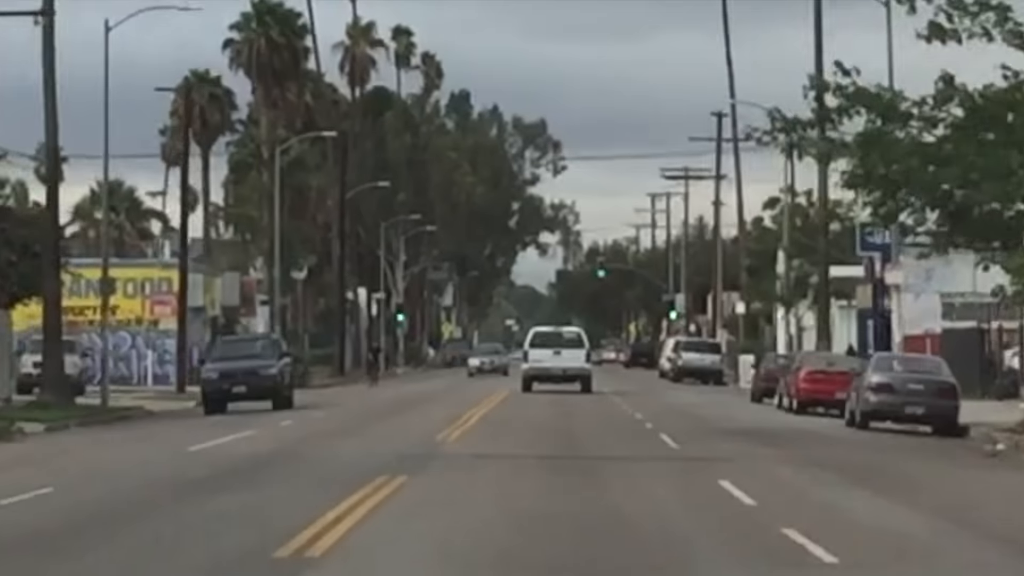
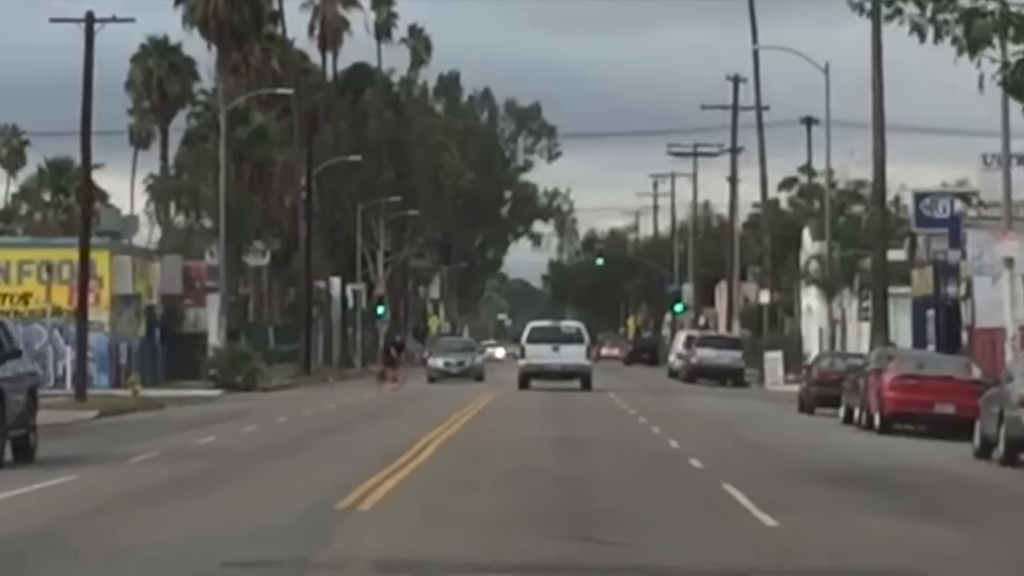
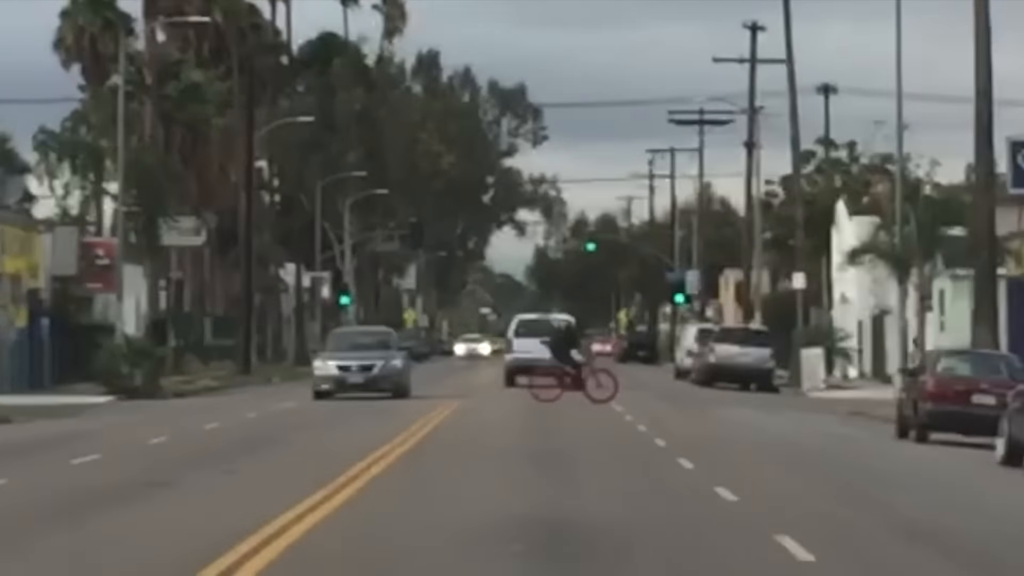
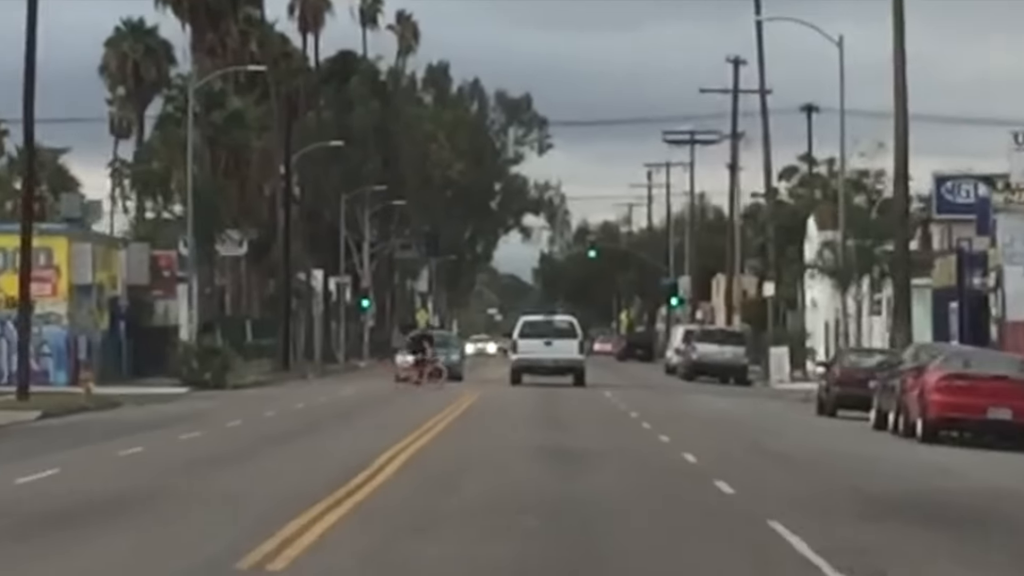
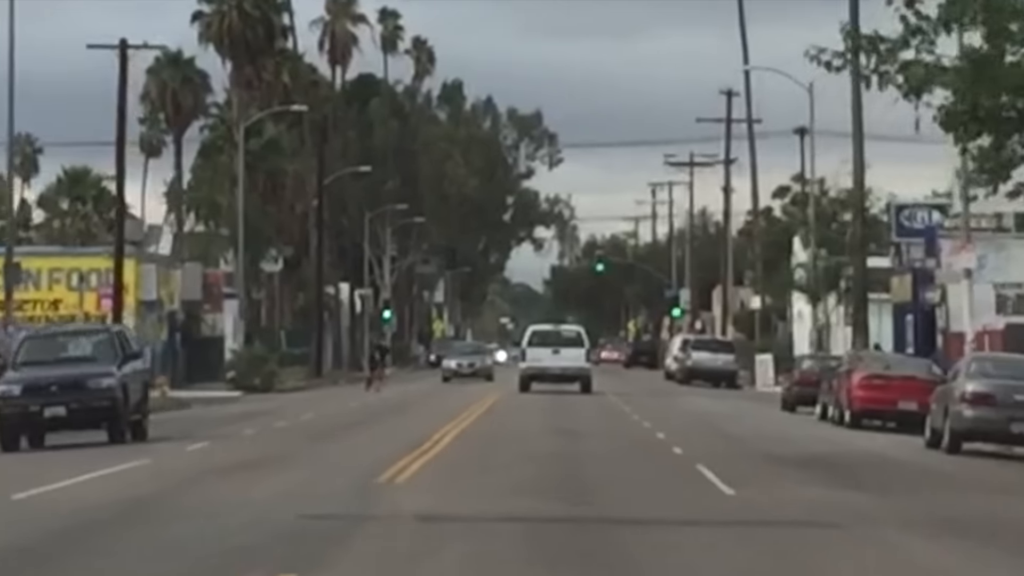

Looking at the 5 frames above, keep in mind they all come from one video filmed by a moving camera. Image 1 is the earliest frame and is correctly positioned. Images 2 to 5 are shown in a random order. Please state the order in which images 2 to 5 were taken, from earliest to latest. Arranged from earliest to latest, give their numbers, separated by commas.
5, 2, 4, 3
